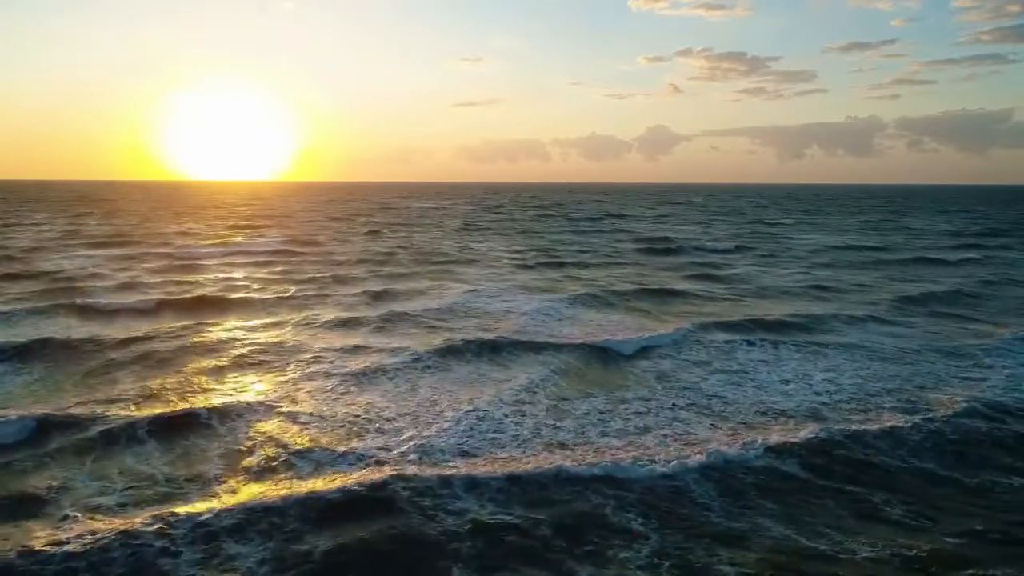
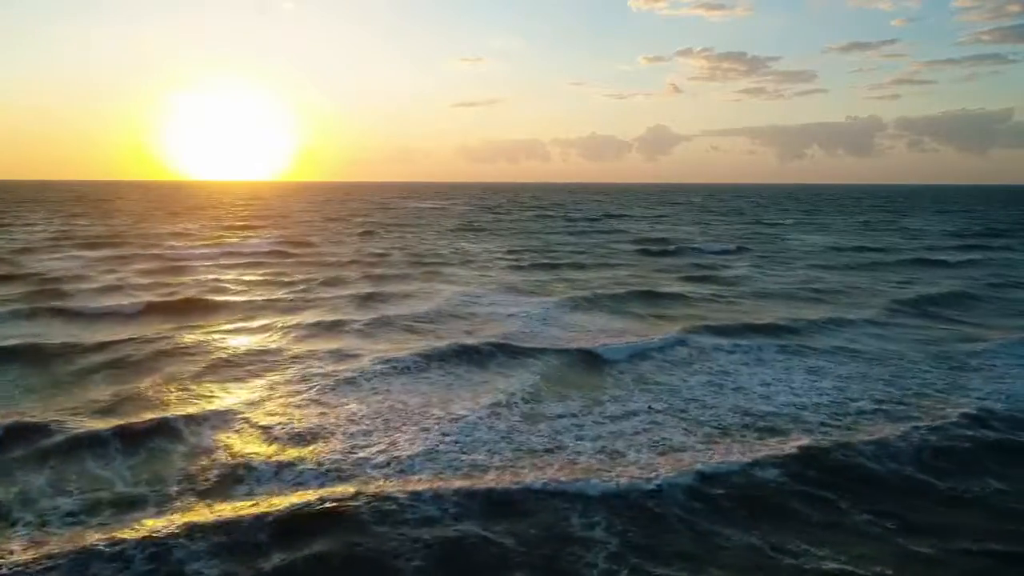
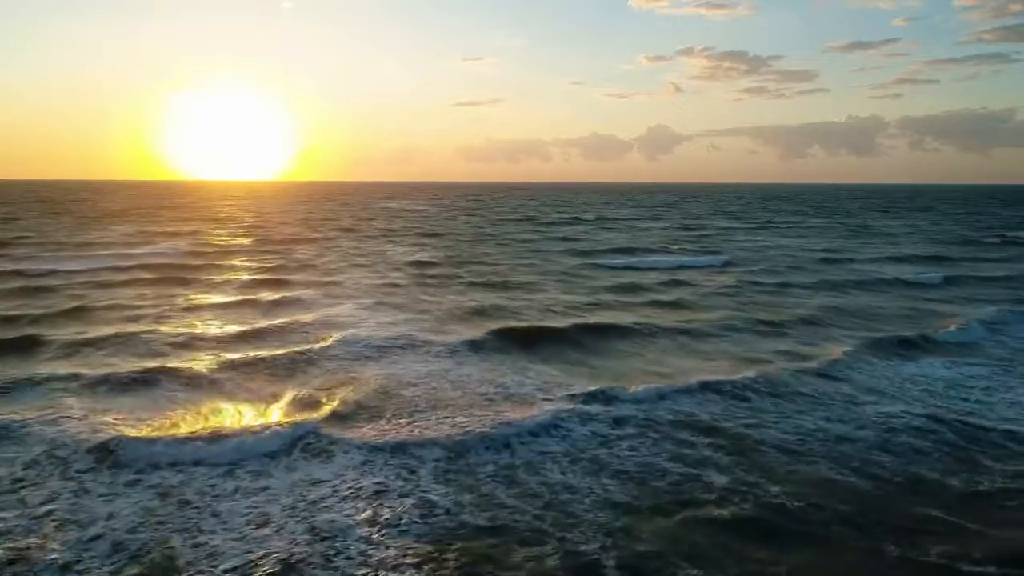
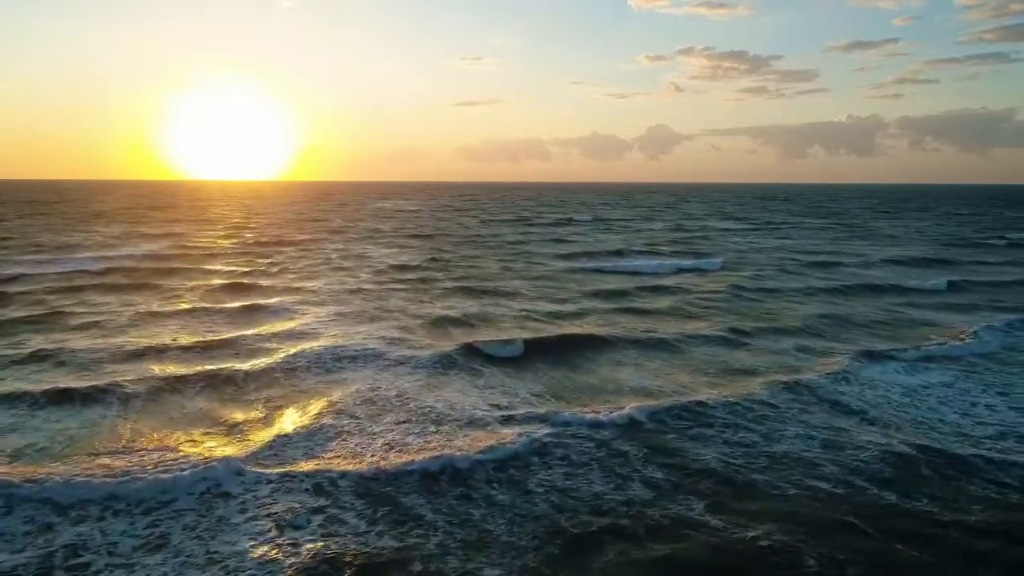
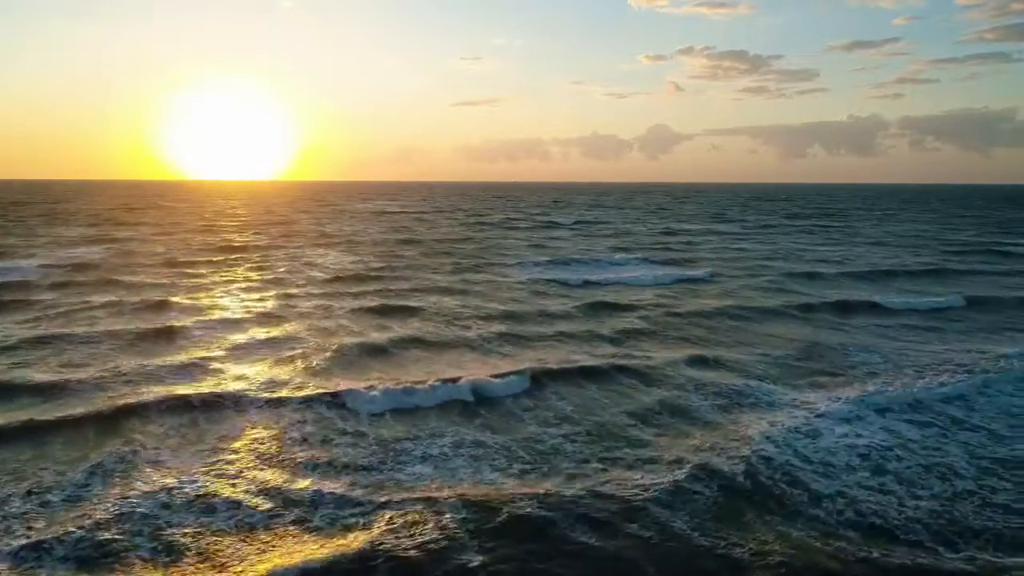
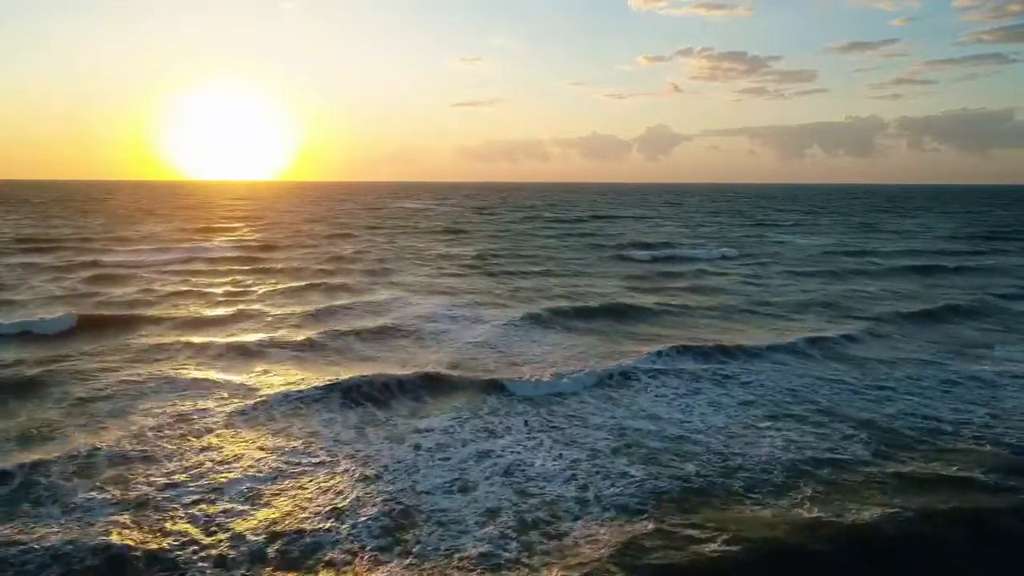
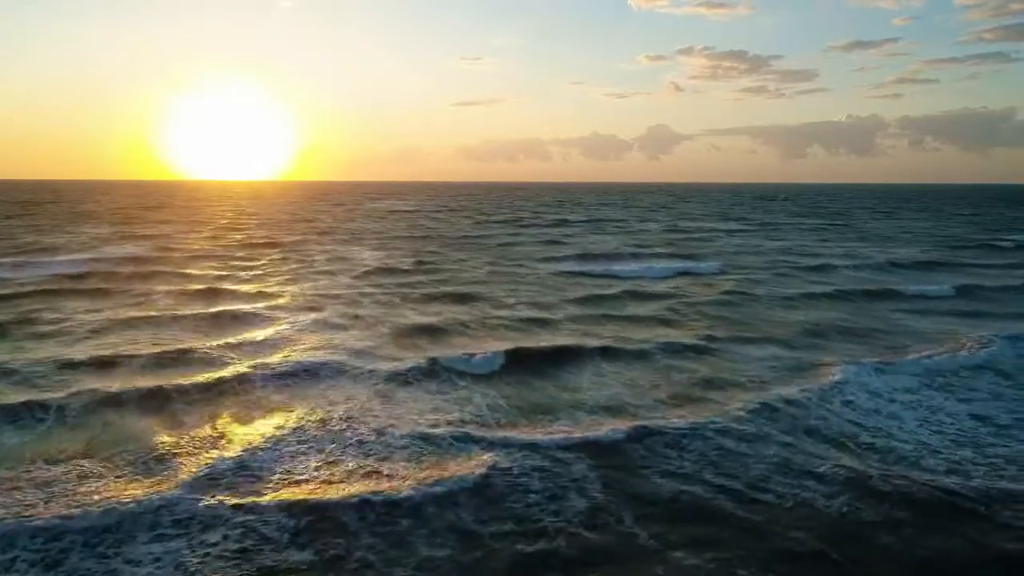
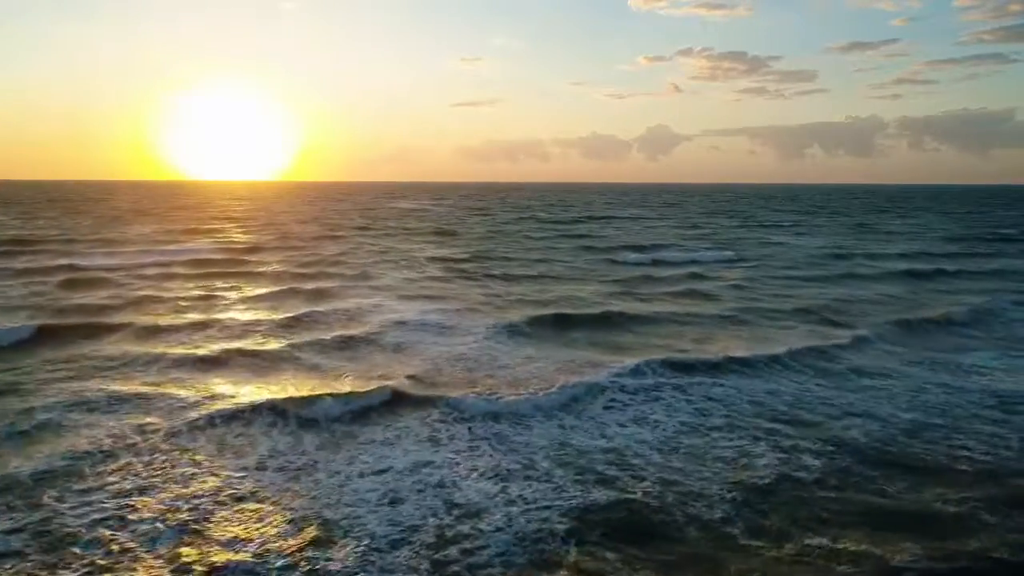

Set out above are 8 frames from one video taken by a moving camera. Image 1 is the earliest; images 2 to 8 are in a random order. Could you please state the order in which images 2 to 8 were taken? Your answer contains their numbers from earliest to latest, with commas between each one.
2, 6, 8, 3, 4, 7, 5
